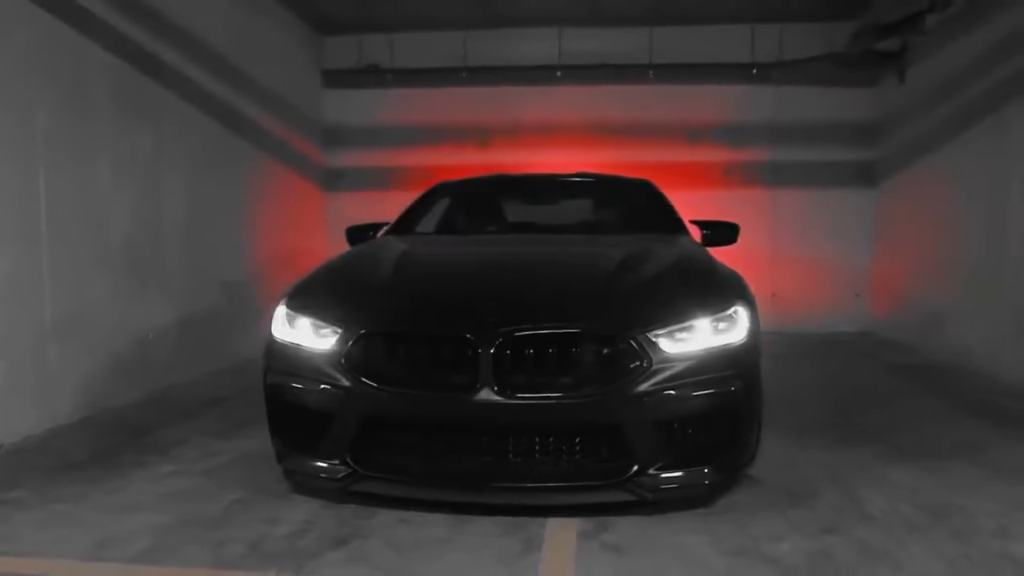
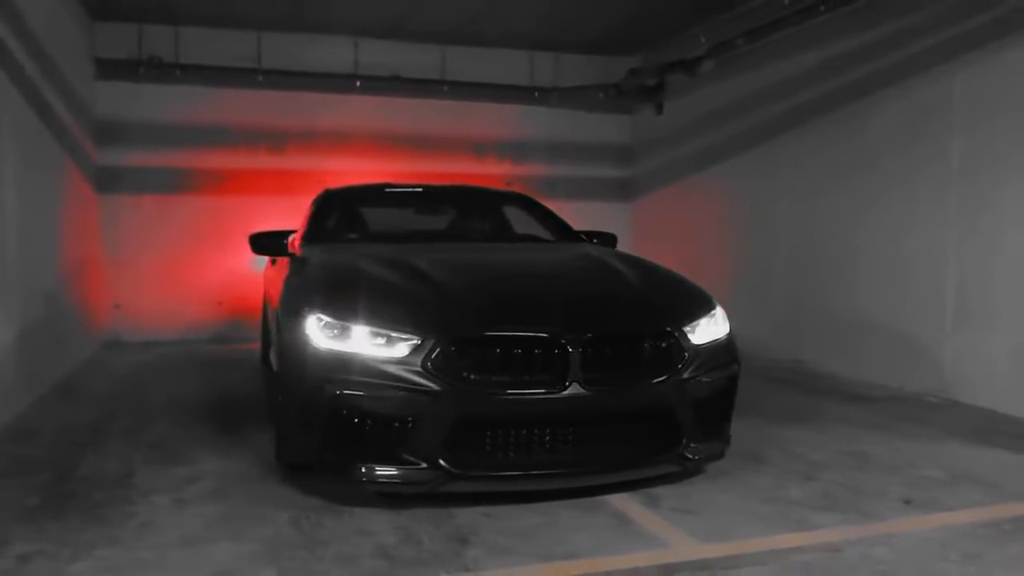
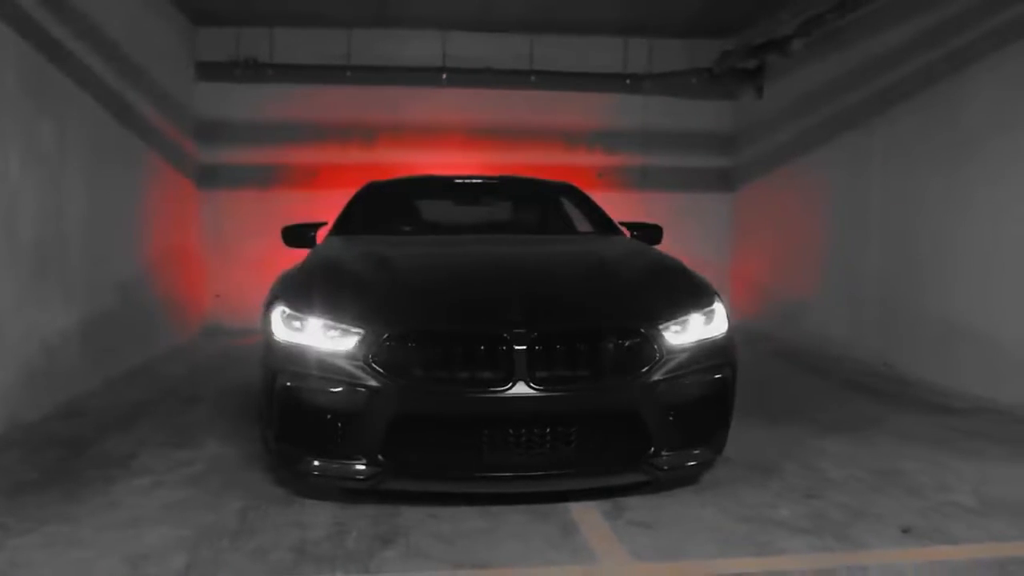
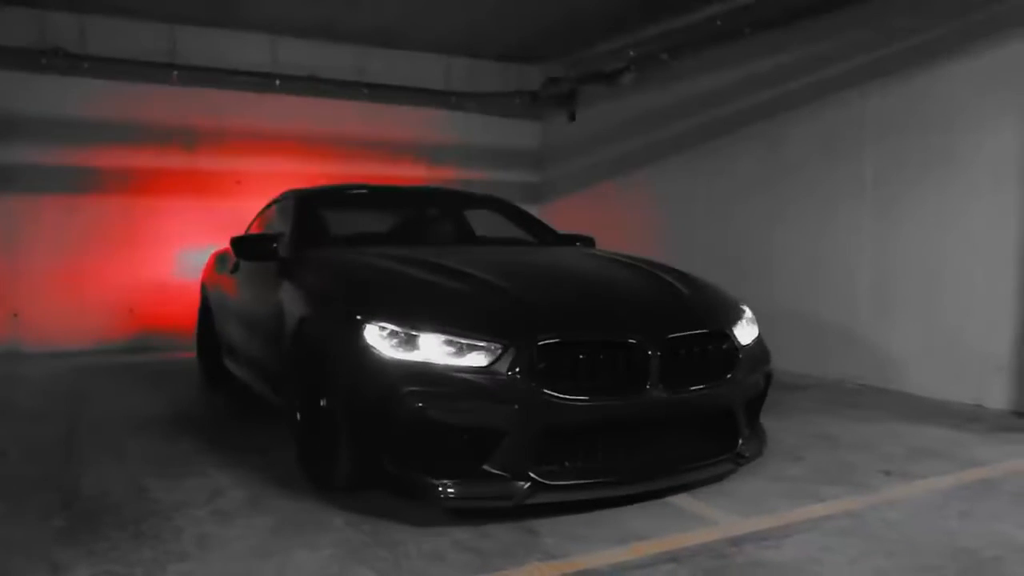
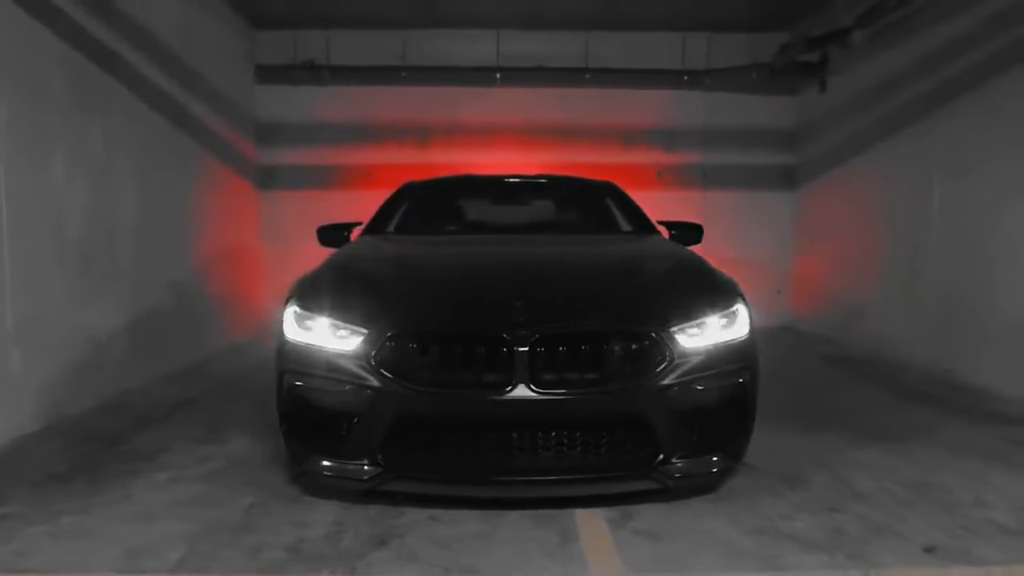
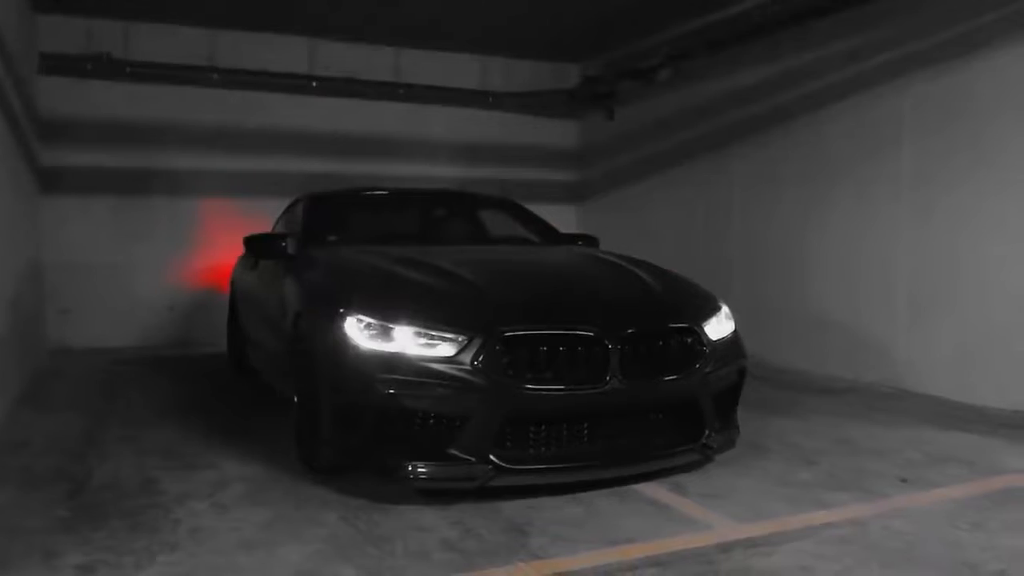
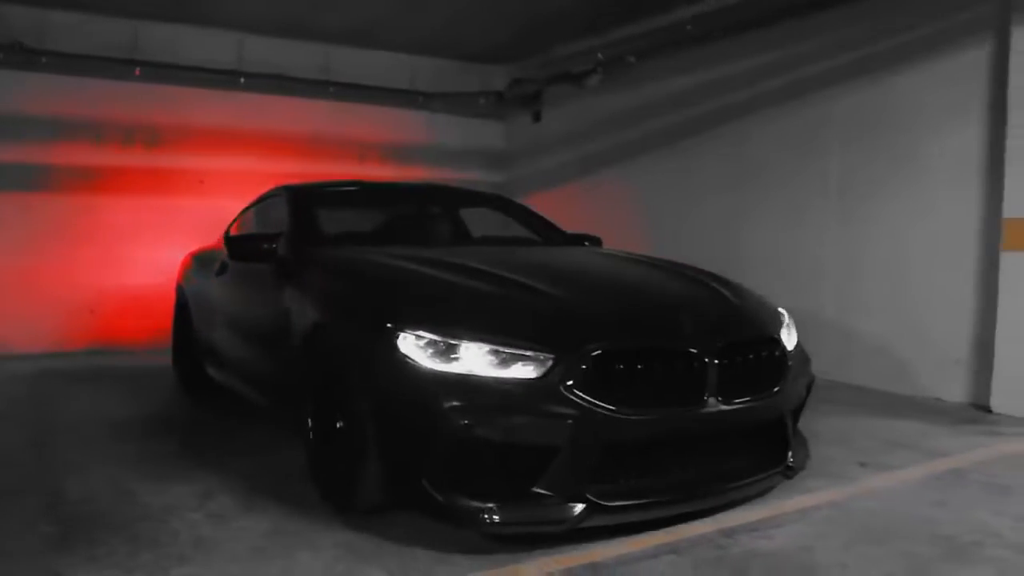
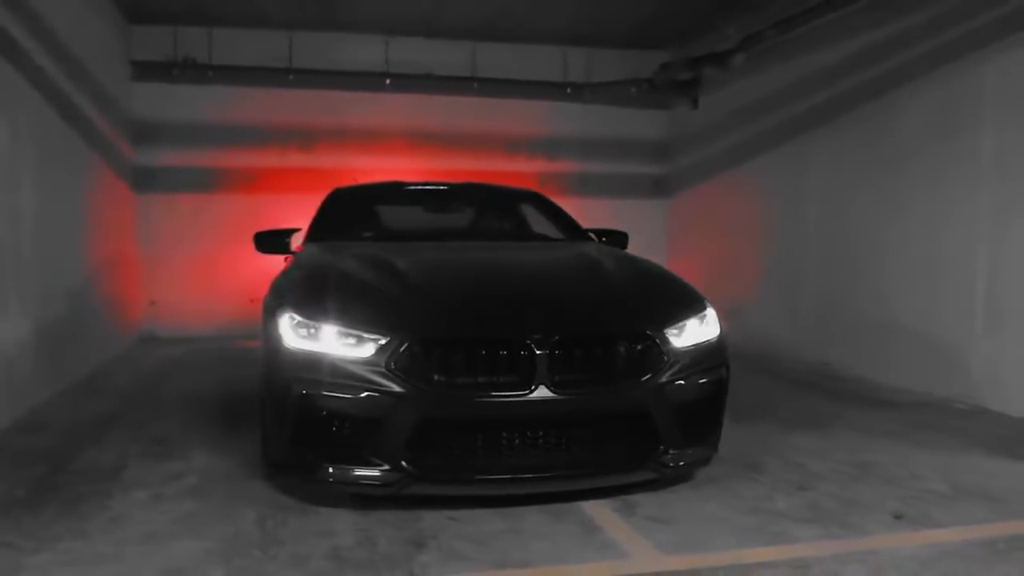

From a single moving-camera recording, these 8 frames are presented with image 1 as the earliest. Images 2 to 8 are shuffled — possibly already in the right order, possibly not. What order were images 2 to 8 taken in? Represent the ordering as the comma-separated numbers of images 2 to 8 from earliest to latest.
5, 3, 8, 2, 6, 4, 7
